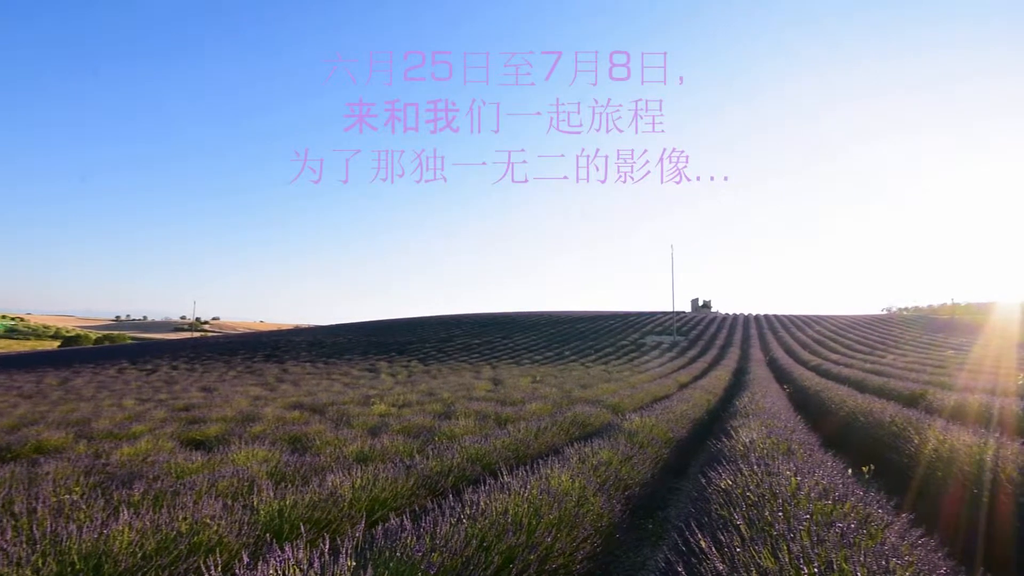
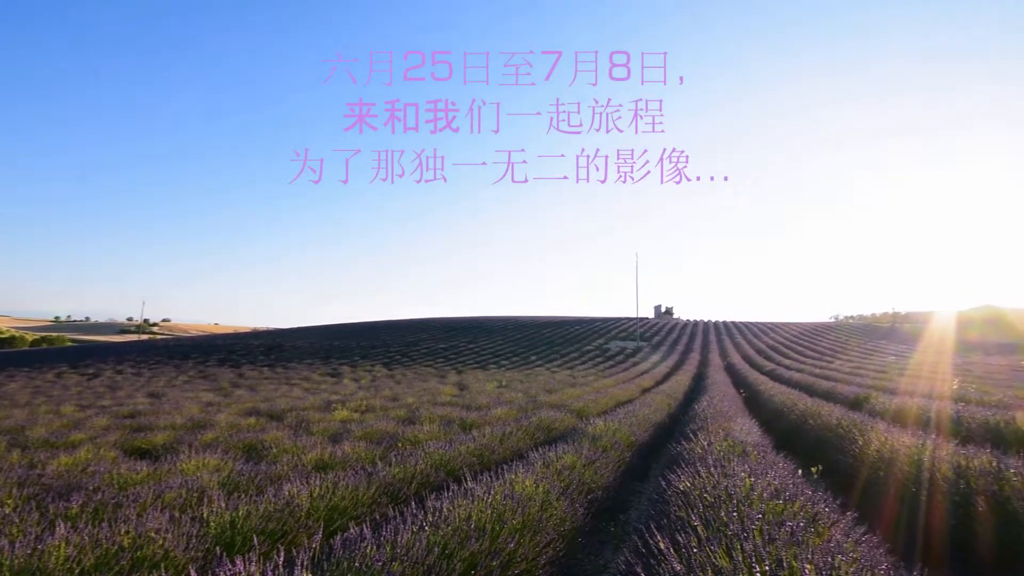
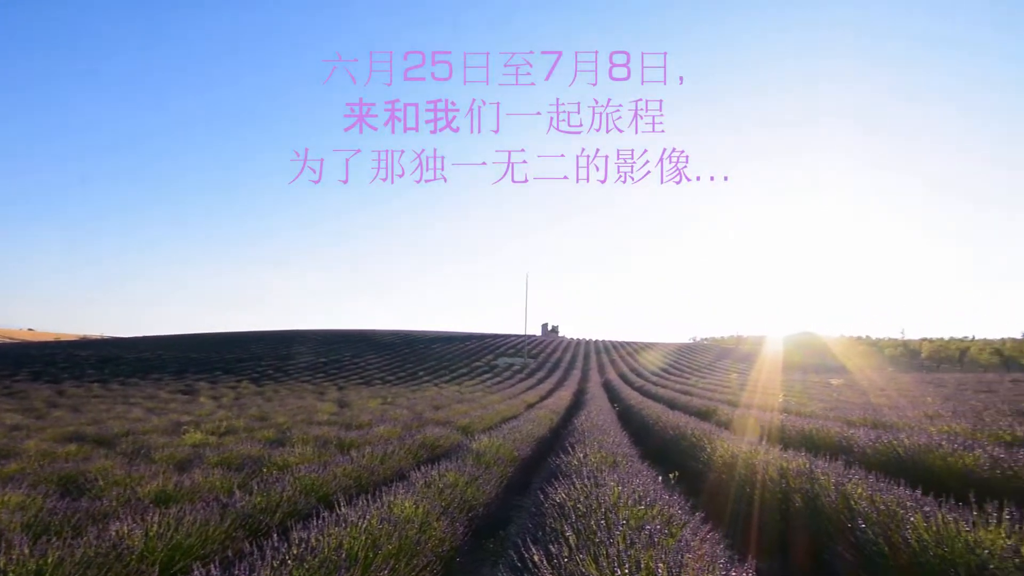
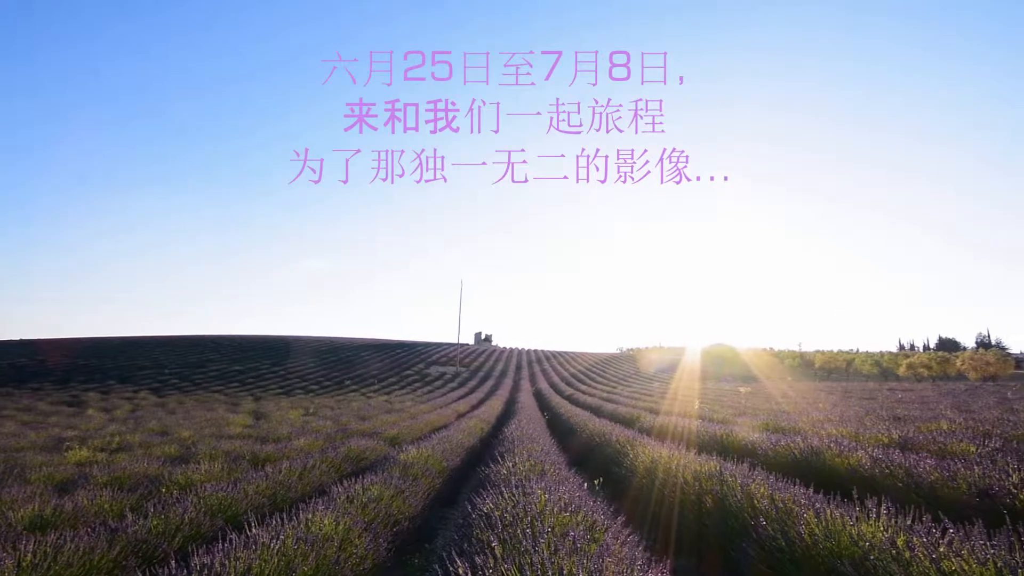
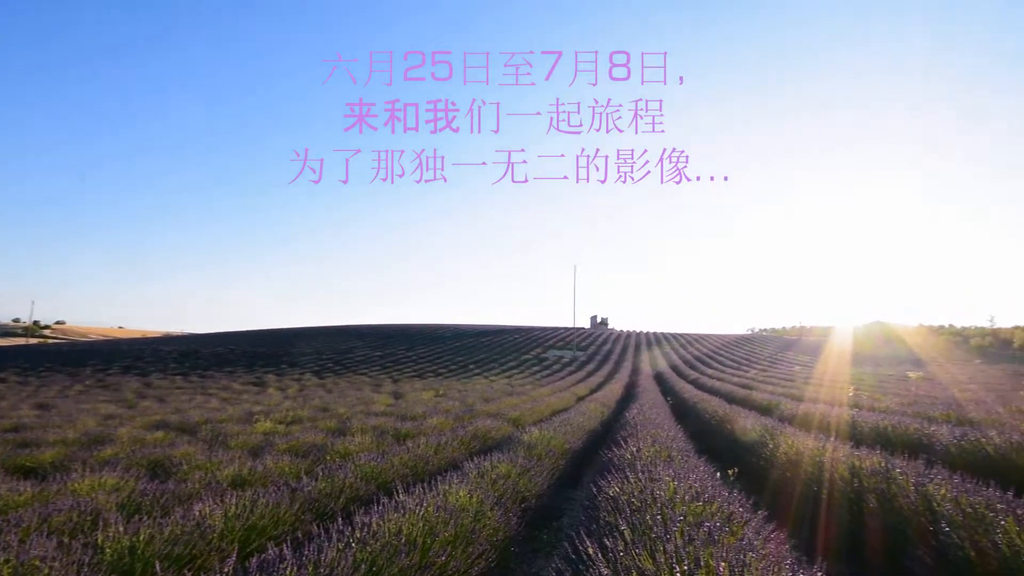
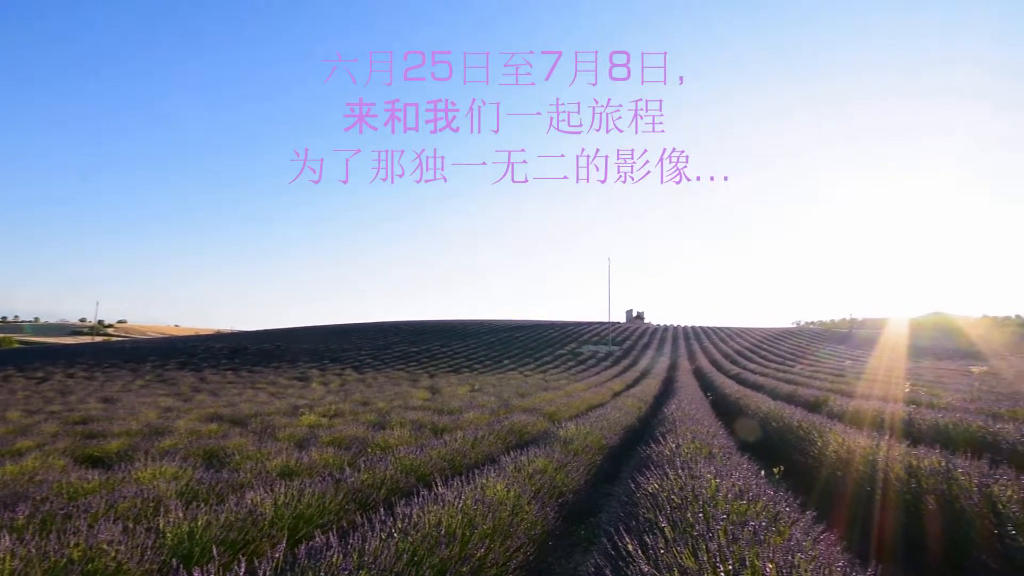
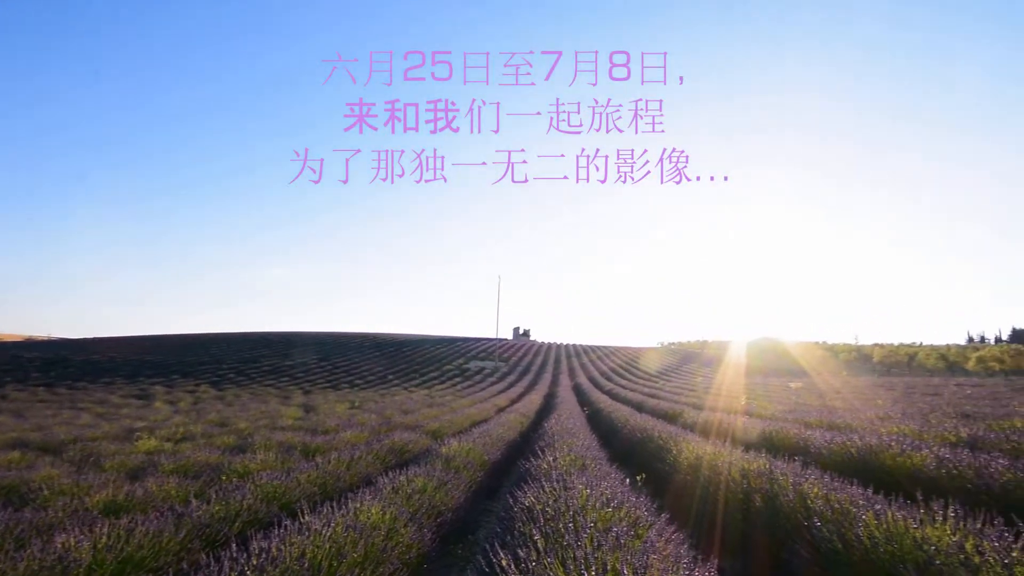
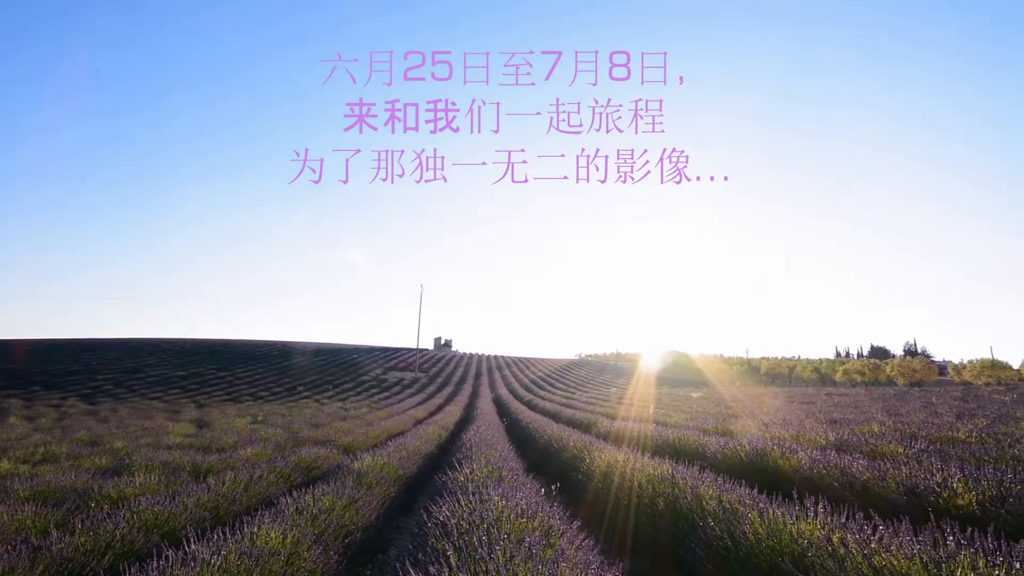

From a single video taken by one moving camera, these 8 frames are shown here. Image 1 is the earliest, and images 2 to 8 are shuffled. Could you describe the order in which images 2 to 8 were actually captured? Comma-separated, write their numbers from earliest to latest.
2, 6, 5, 3, 7, 4, 8
